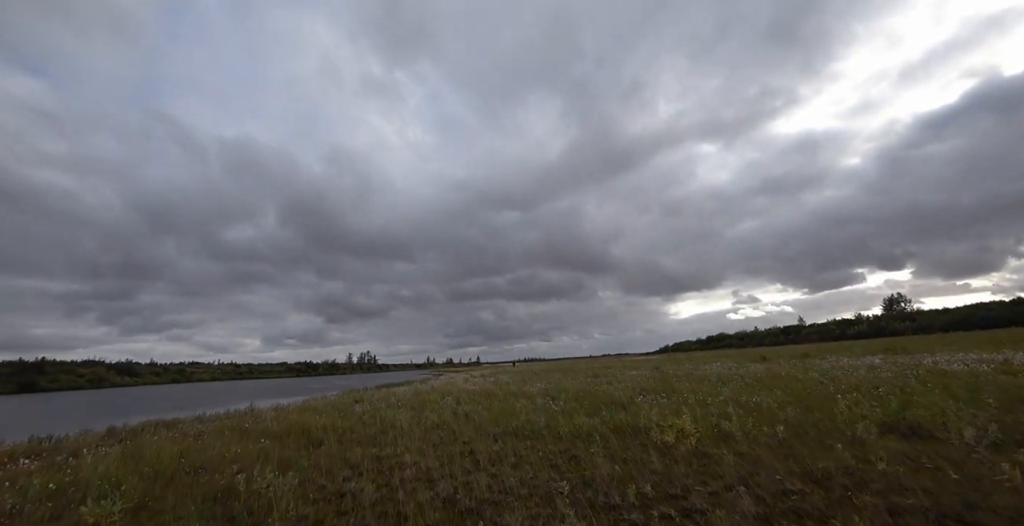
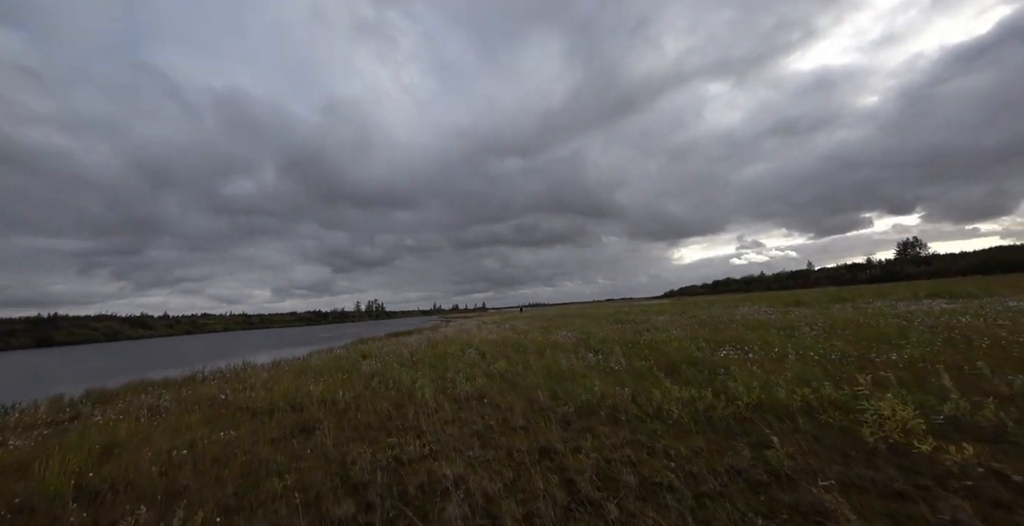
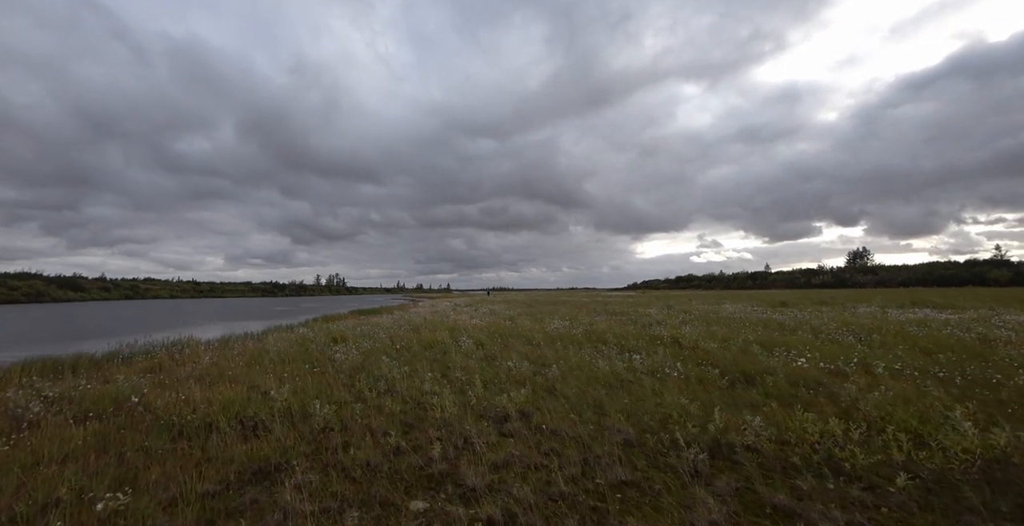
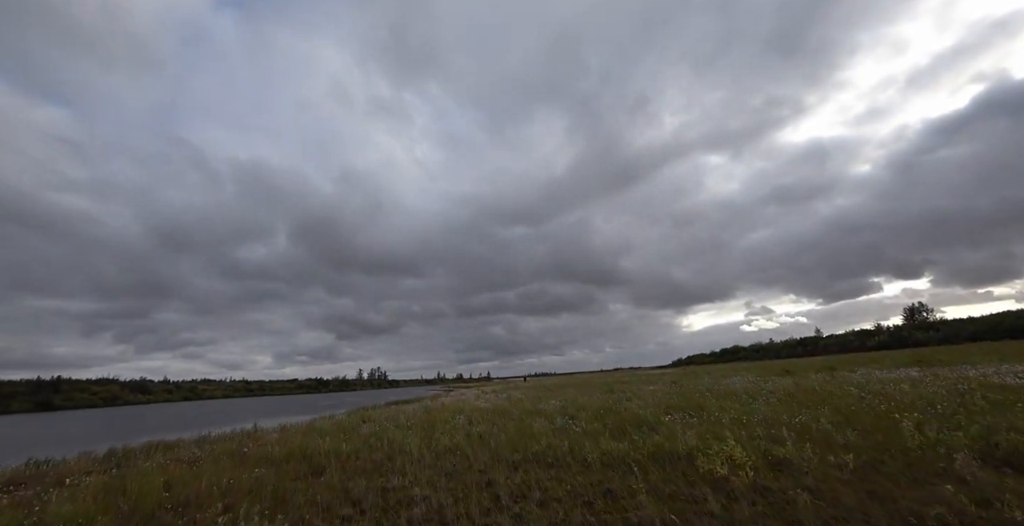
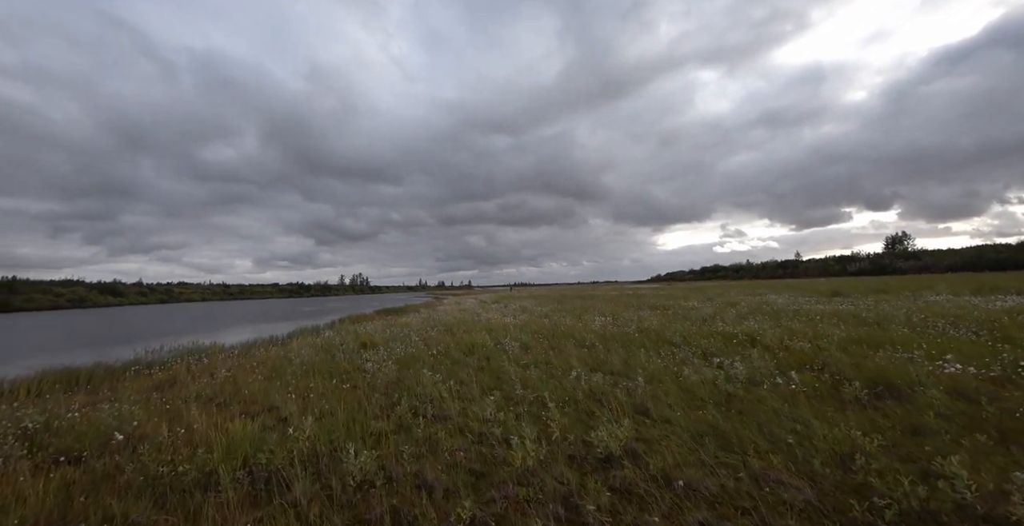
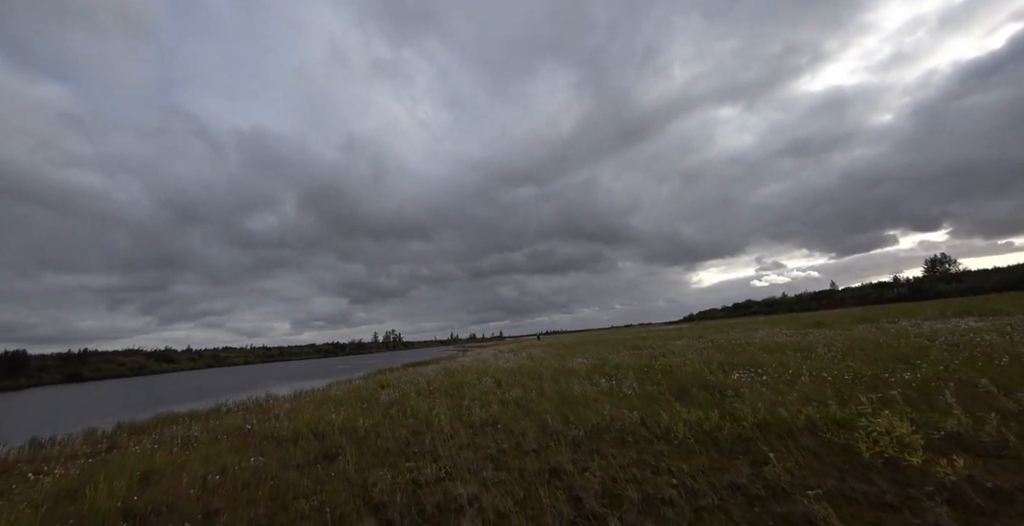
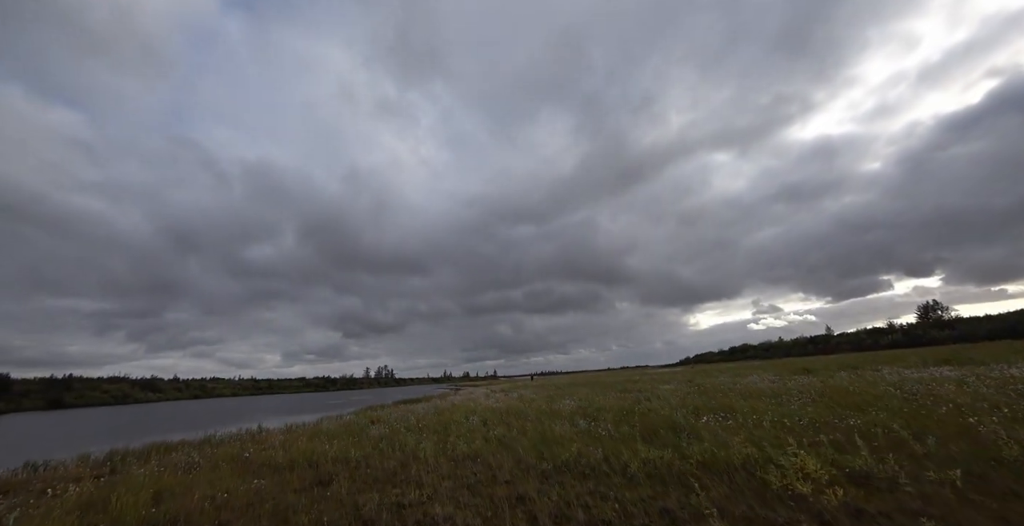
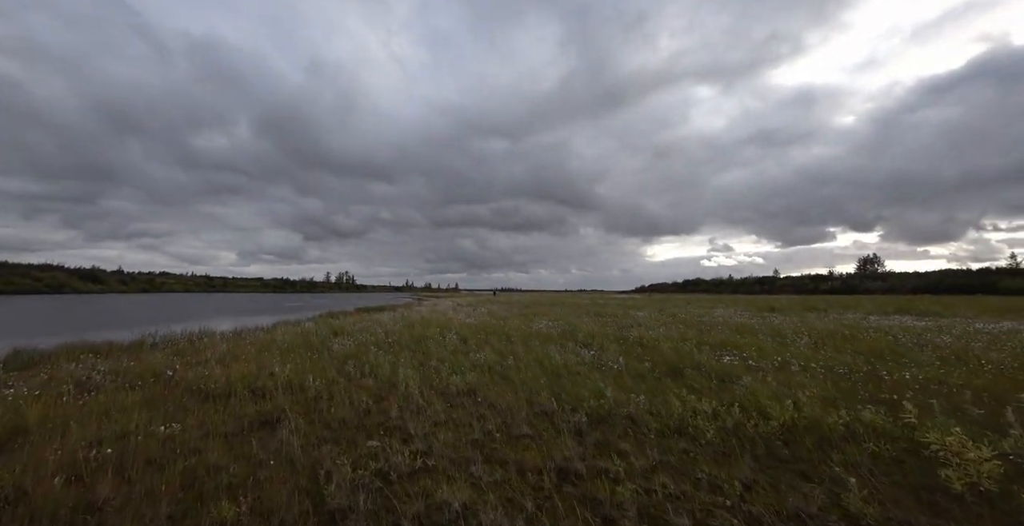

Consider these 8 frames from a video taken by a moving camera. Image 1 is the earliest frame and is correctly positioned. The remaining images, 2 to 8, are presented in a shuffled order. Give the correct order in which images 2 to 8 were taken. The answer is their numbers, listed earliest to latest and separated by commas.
4, 7, 6, 2, 8, 3, 5
